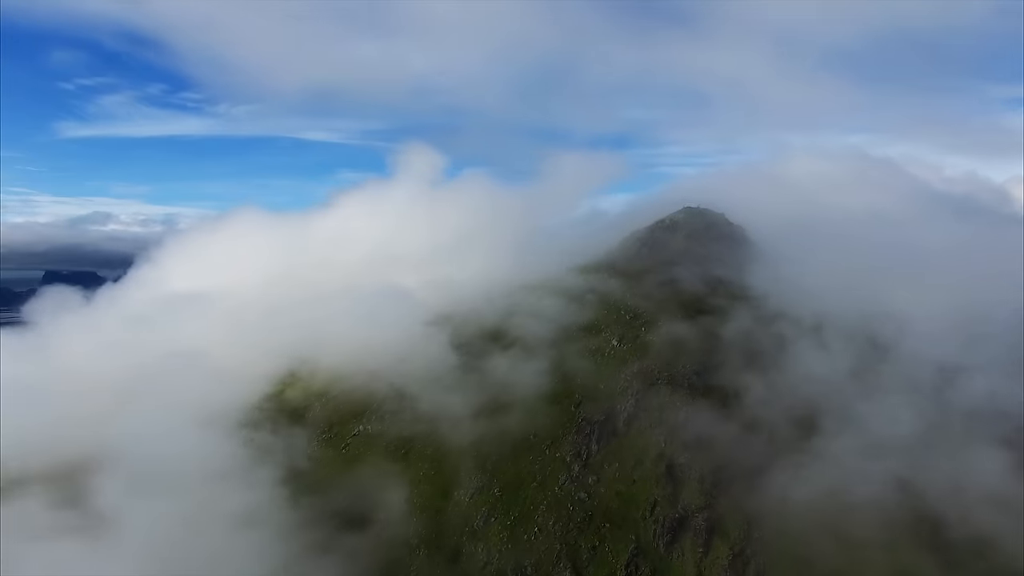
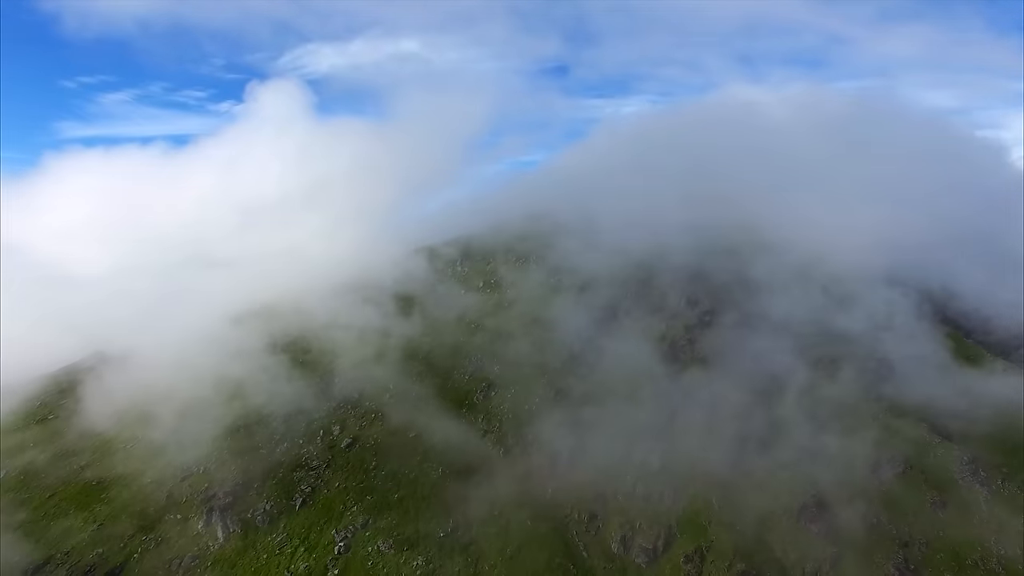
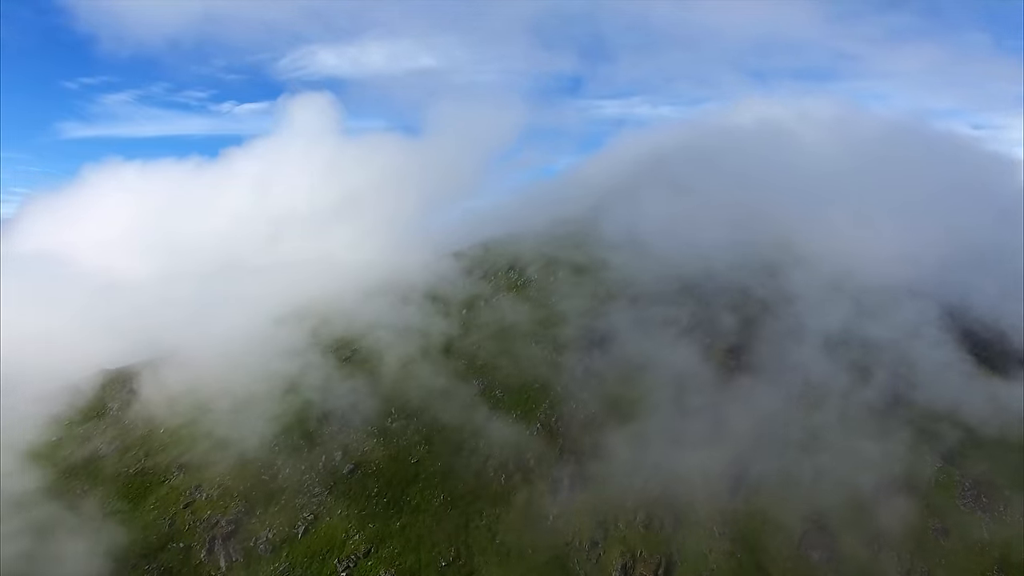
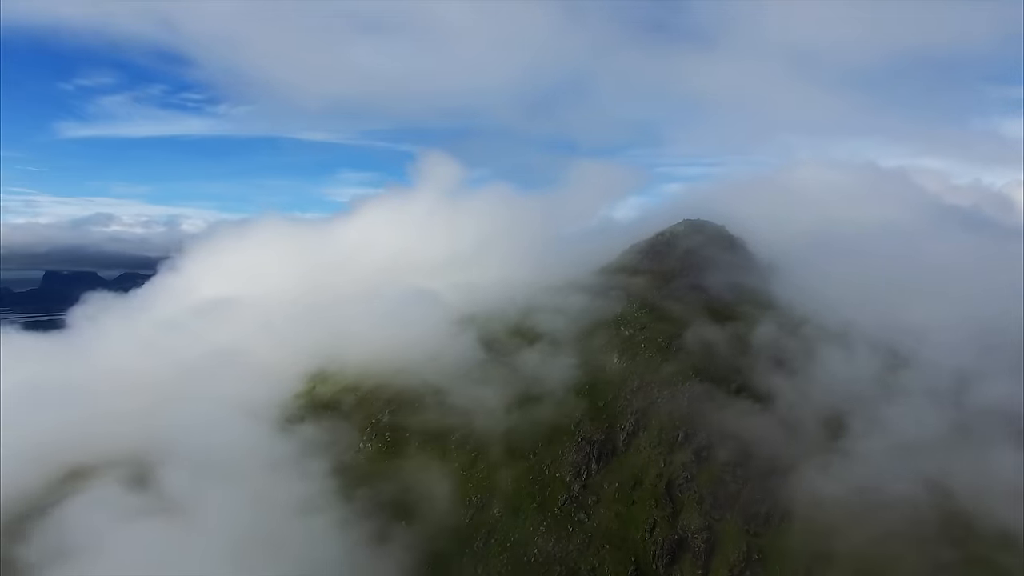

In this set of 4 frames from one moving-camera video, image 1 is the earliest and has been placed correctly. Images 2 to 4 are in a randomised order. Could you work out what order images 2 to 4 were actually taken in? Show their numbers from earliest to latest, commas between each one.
4, 2, 3
